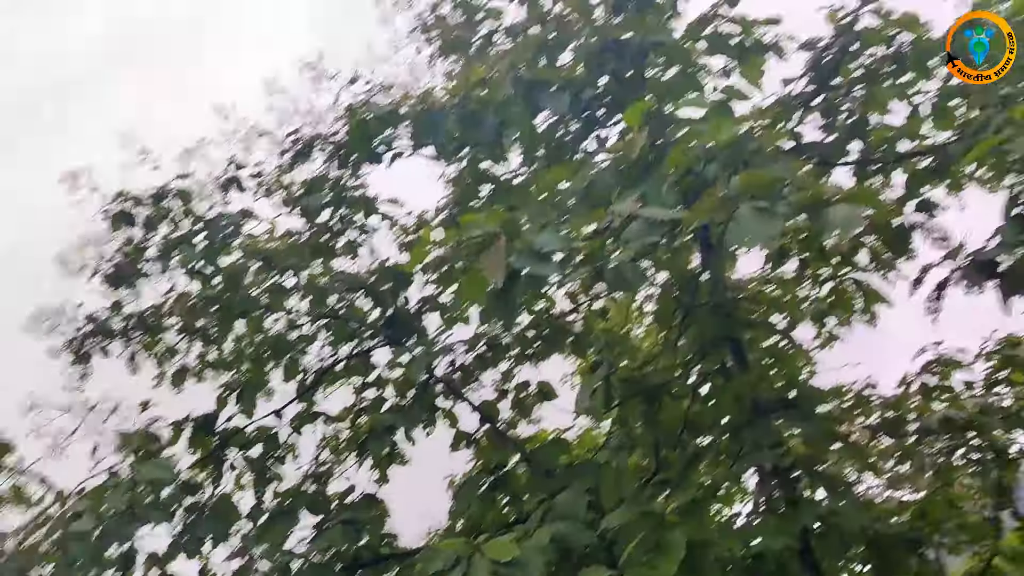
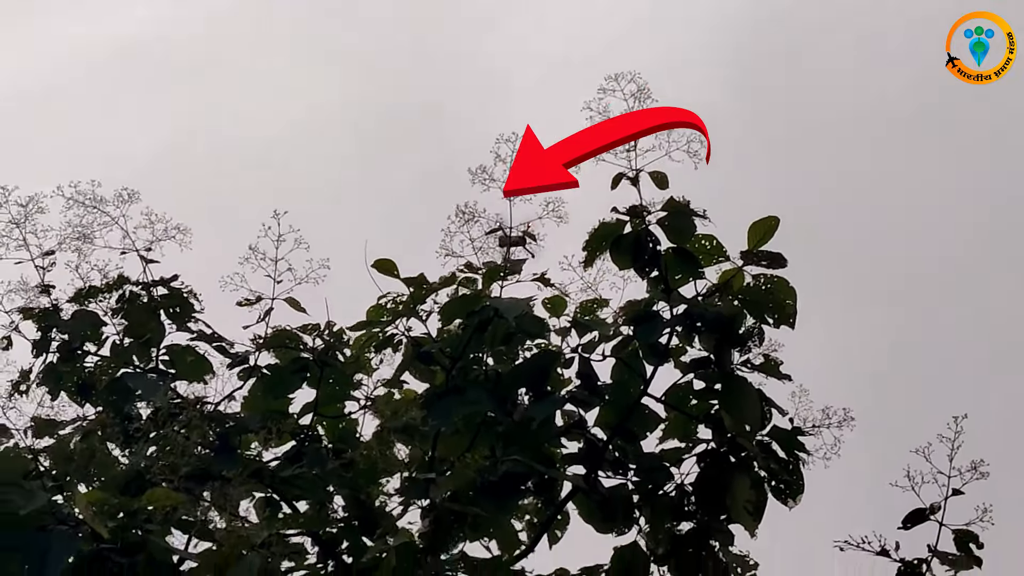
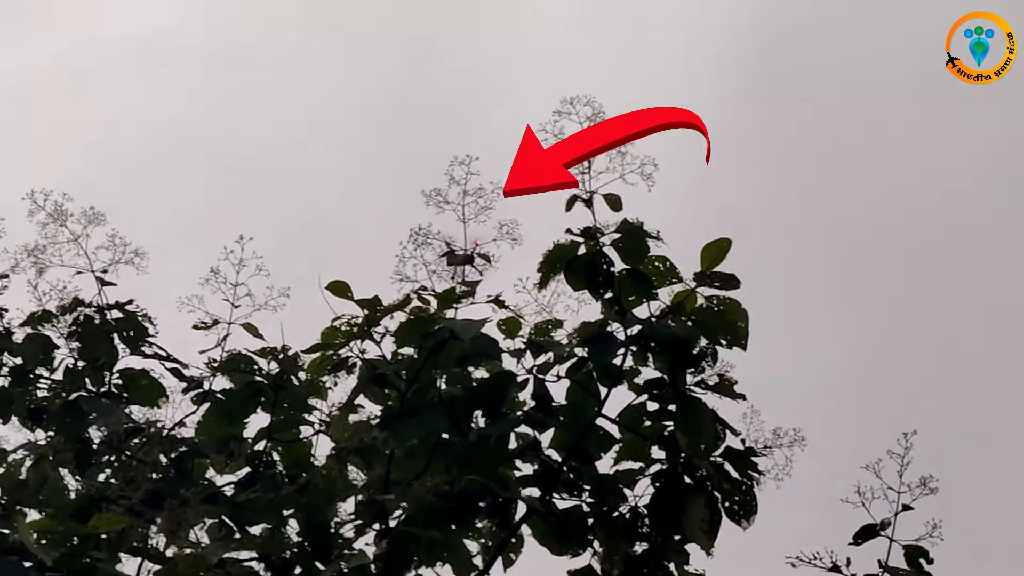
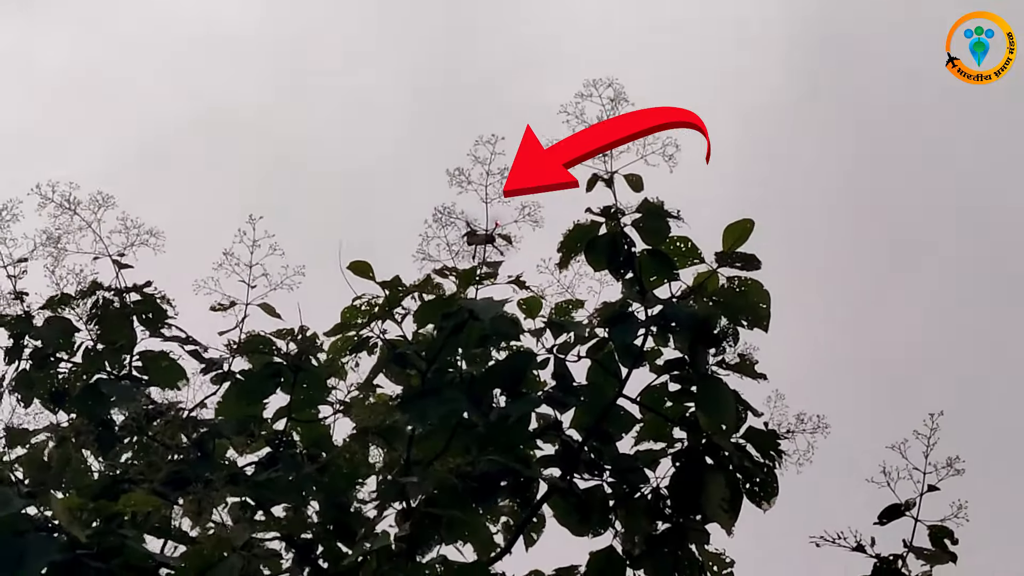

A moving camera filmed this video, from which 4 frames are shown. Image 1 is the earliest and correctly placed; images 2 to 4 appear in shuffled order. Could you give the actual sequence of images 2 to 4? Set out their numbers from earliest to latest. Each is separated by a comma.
2, 3, 4
